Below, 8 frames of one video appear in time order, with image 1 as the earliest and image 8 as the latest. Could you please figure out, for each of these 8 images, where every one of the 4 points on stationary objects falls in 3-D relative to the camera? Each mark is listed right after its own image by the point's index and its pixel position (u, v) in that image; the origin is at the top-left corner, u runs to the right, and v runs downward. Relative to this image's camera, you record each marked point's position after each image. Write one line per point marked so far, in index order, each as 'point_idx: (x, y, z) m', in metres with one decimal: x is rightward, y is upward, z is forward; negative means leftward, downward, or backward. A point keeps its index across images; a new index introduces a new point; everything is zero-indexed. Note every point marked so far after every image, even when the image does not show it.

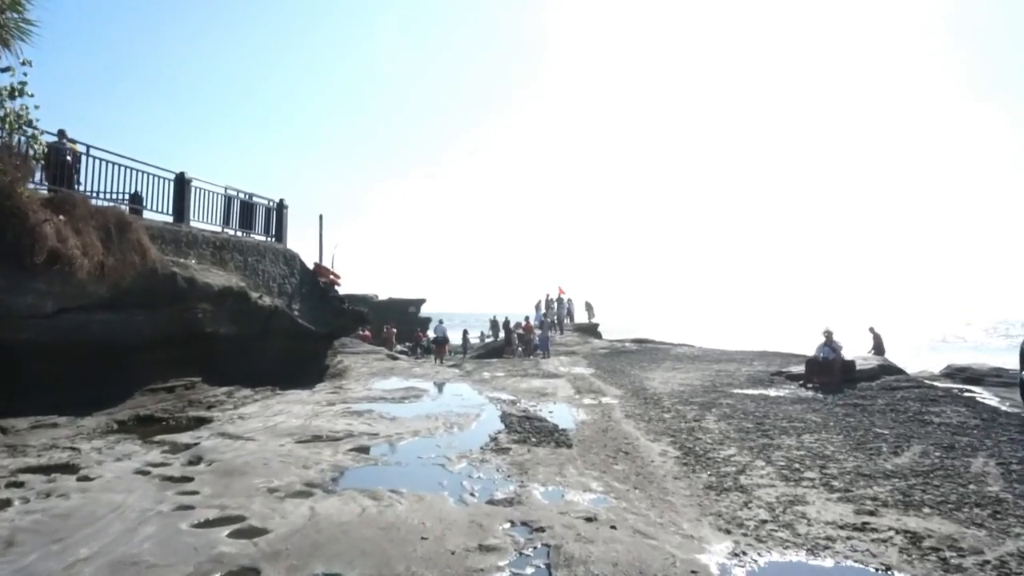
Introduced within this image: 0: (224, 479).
0: (-3.5, -2.3, +8.3) m
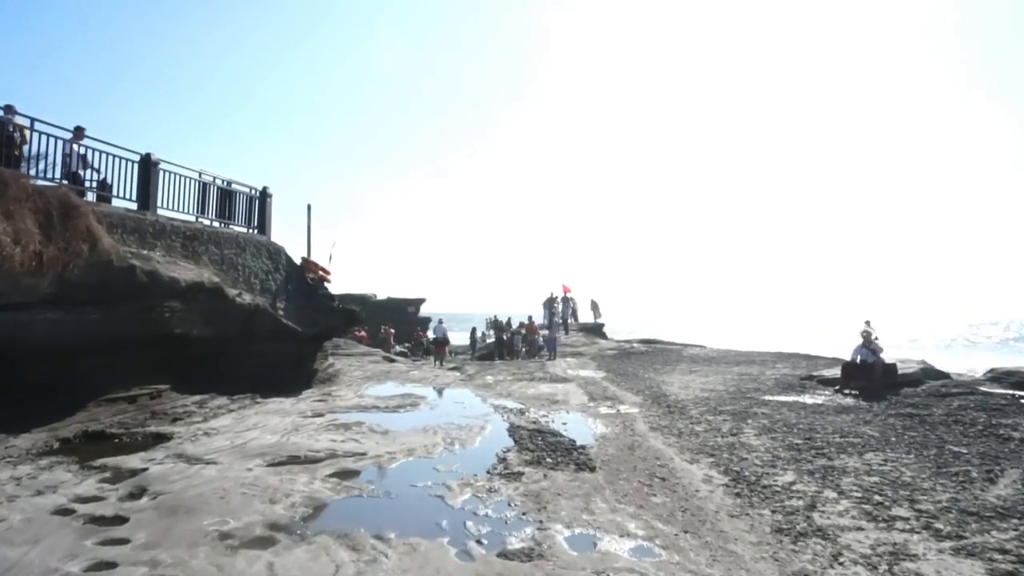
0: (-3.3, -2.2, +6.6) m
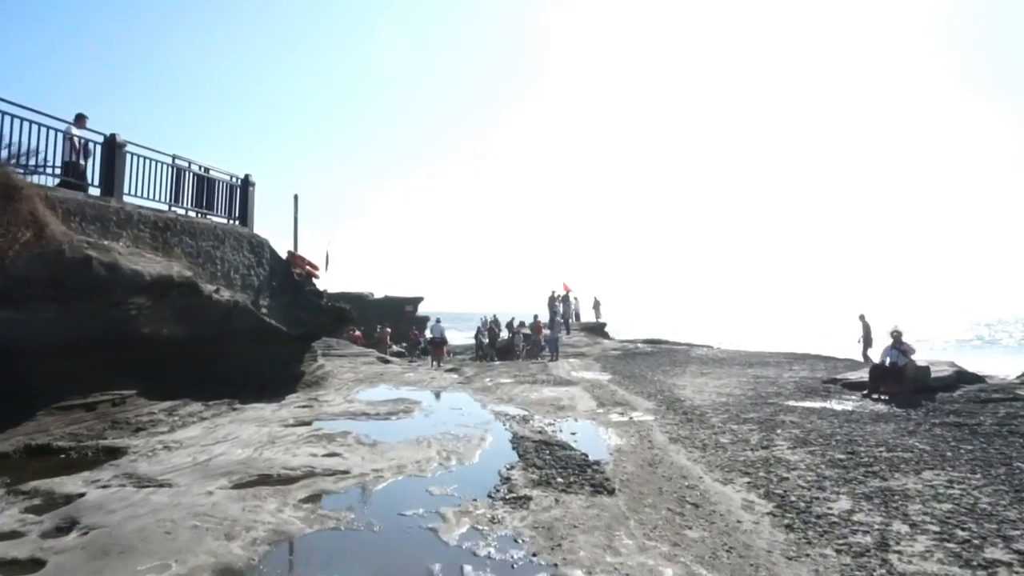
0: (-3.2, -2.1, +5.4) m
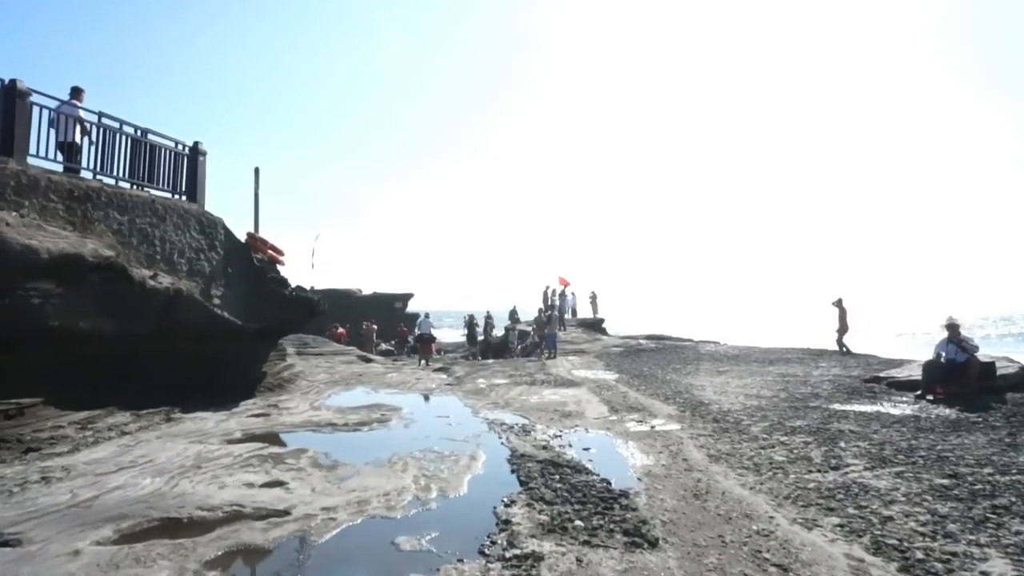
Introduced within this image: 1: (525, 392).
0: (-3.2, -1.9, +3.1) m
1: (+0.3, -2.3, +15.7) m
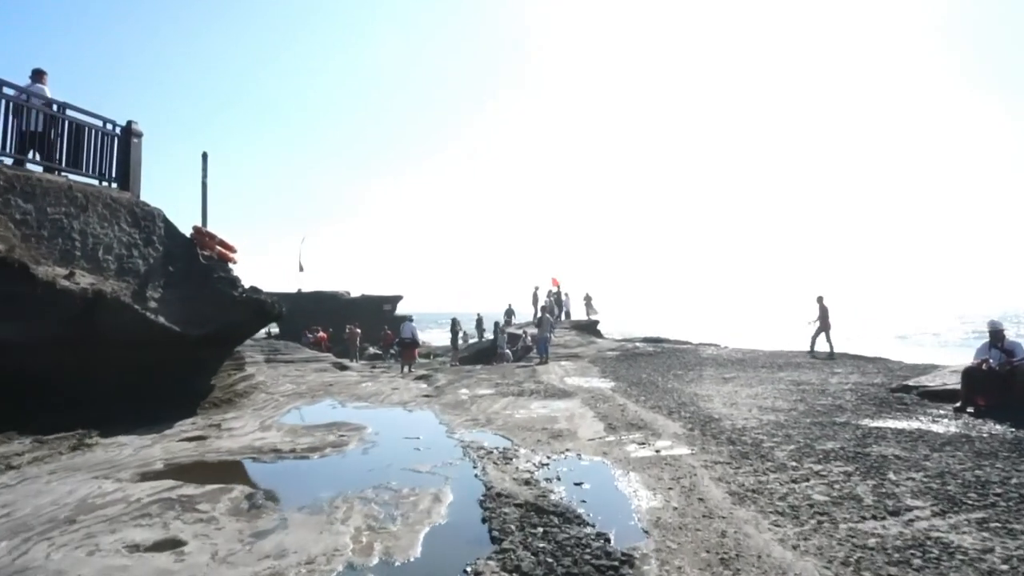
0: (-3.4, -1.9, +1.3) m
1: (0.0, -2.3, +14.0) m
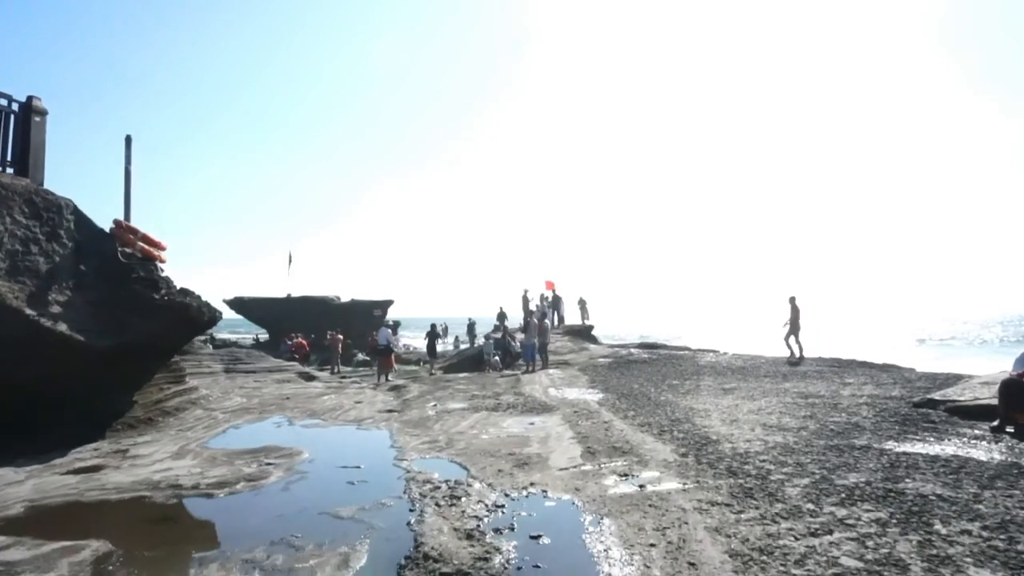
0: (-3.9, -1.8, -0.3) m
1: (-0.6, -2.4, +12.3) m
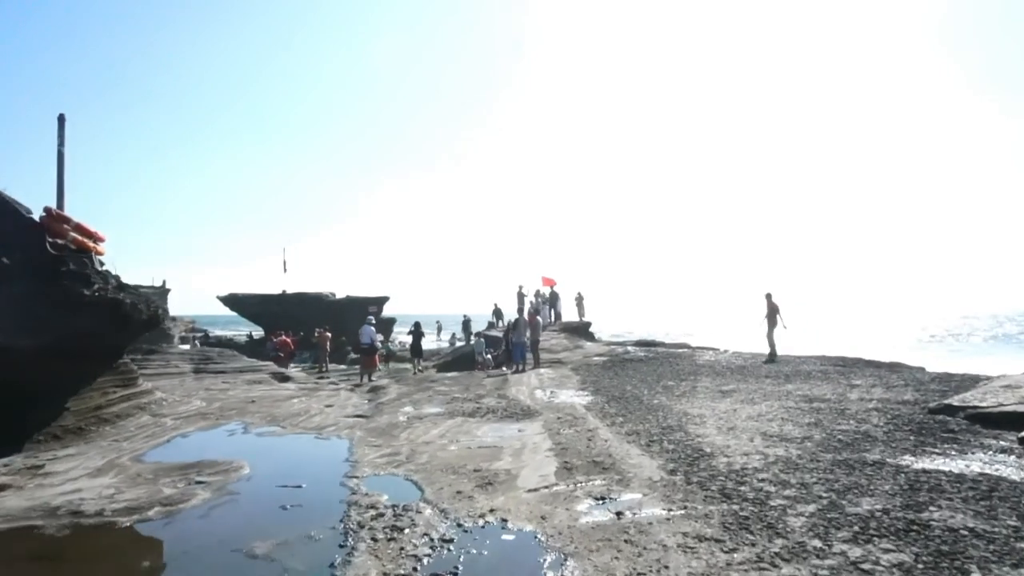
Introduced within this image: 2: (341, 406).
0: (-4.4, -1.8, -1.4) m
1: (-0.9, -2.3, +11.2) m
2: (-3.6, -2.4, +14.5) m
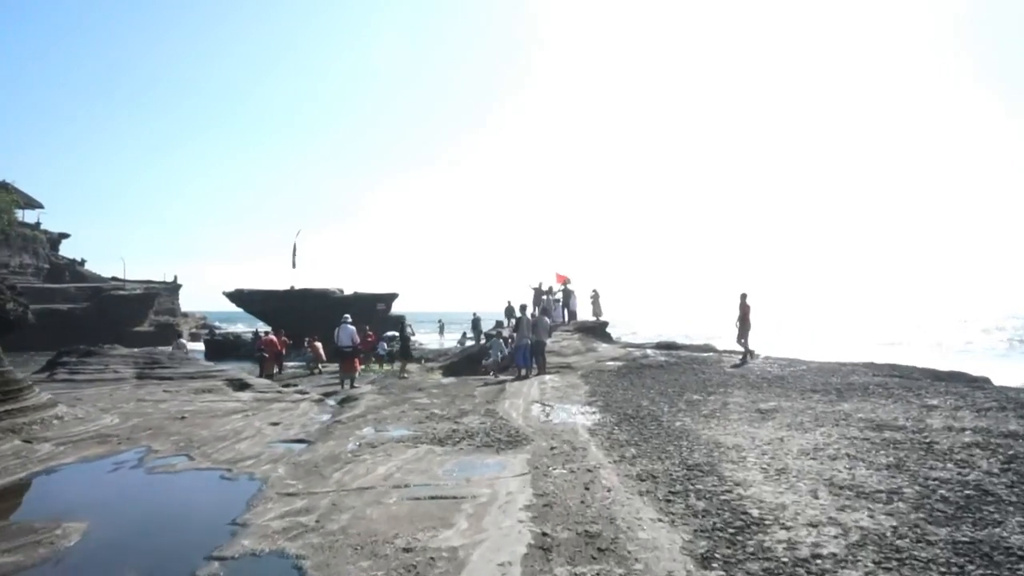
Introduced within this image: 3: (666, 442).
0: (-5.1, -1.7, -4.1) m
1: (-1.3, -2.2, +8.5) m
2: (-3.8, -2.3, +11.8) m
3: (+2.2, -2.2, +10.0) m
